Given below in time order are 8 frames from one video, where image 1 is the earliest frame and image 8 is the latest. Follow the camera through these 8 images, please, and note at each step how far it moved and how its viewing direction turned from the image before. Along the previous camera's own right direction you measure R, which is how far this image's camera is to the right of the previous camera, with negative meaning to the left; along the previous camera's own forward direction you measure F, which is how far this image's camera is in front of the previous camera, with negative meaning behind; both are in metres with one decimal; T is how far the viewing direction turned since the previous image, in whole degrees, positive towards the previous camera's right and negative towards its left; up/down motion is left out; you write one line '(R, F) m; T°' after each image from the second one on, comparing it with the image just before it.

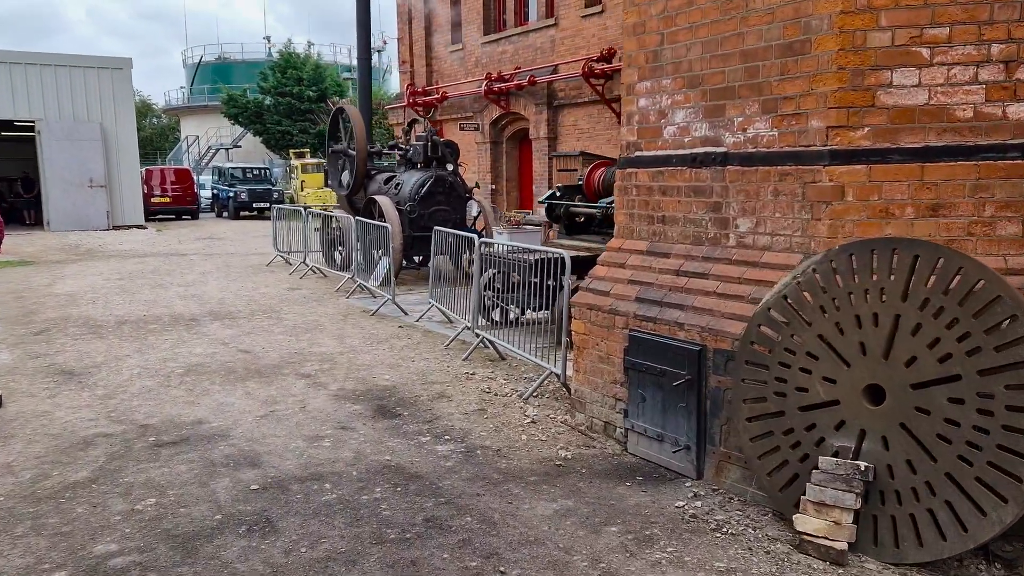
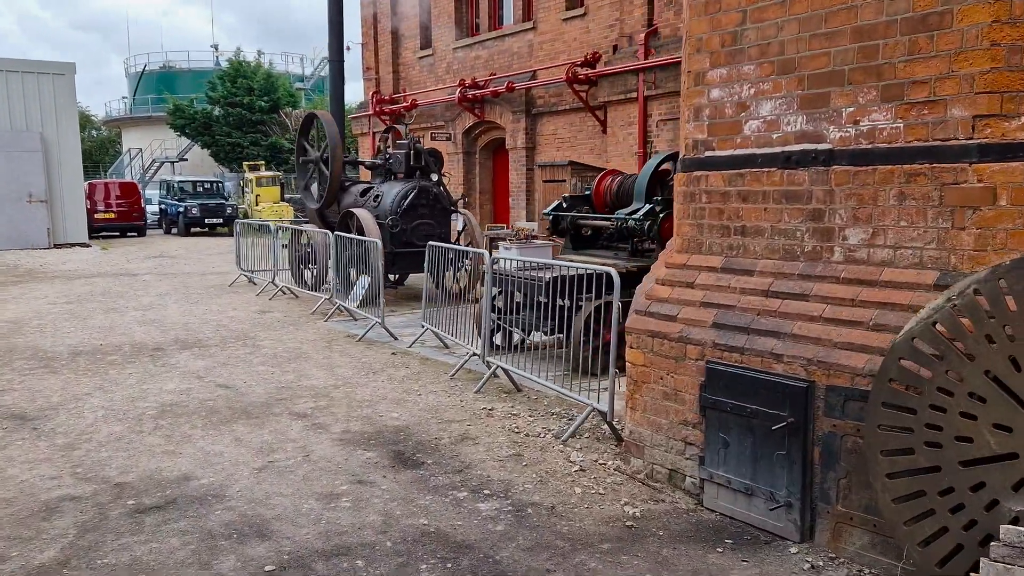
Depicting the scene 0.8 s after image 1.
(-0.5, +0.7) m; +3°
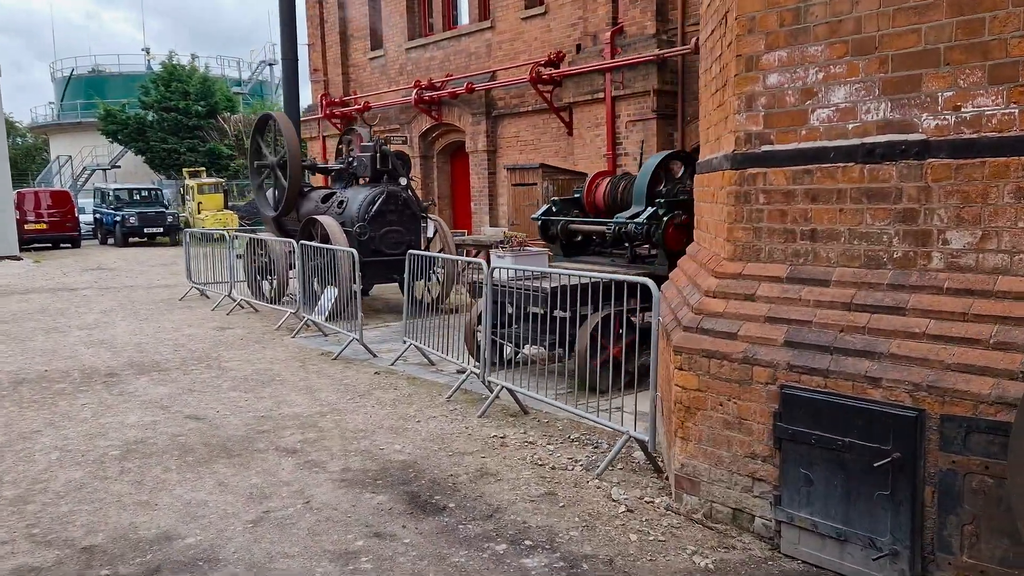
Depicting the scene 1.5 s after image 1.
(-0.4, +0.6) m; +4°
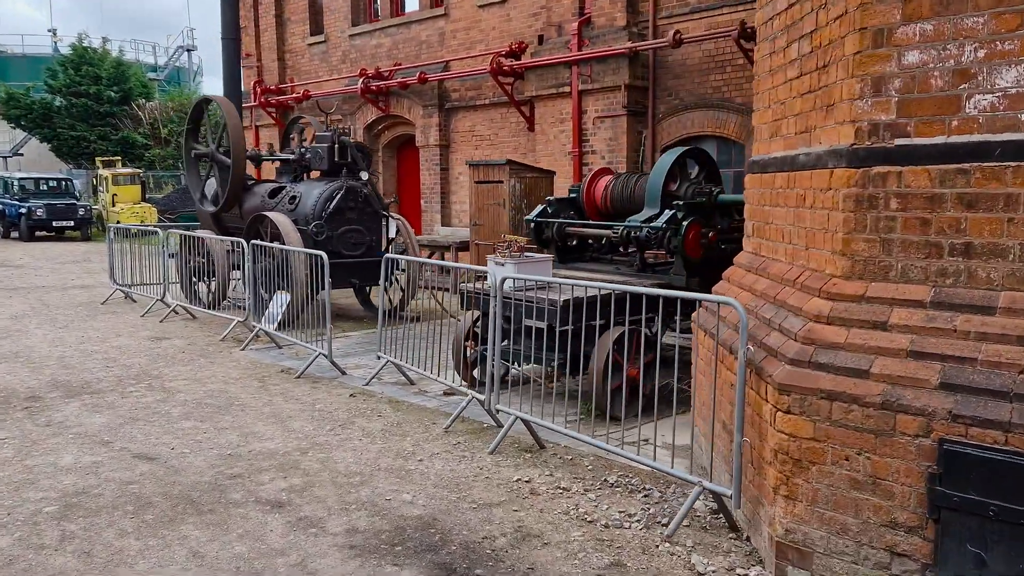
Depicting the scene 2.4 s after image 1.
(-0.5, +0.8) m; +5°
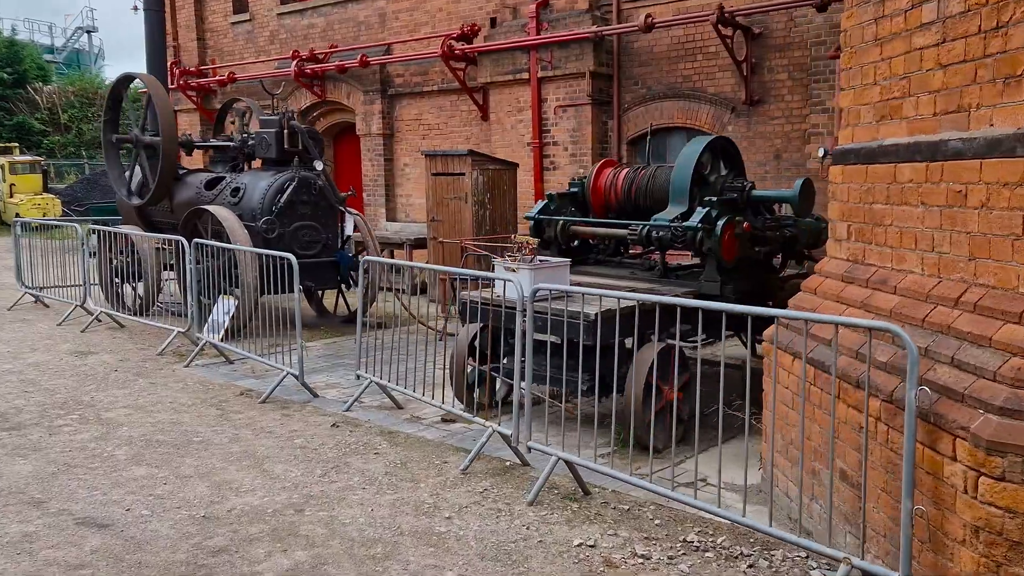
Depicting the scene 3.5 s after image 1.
(-0.6, +0.9) m; +6°
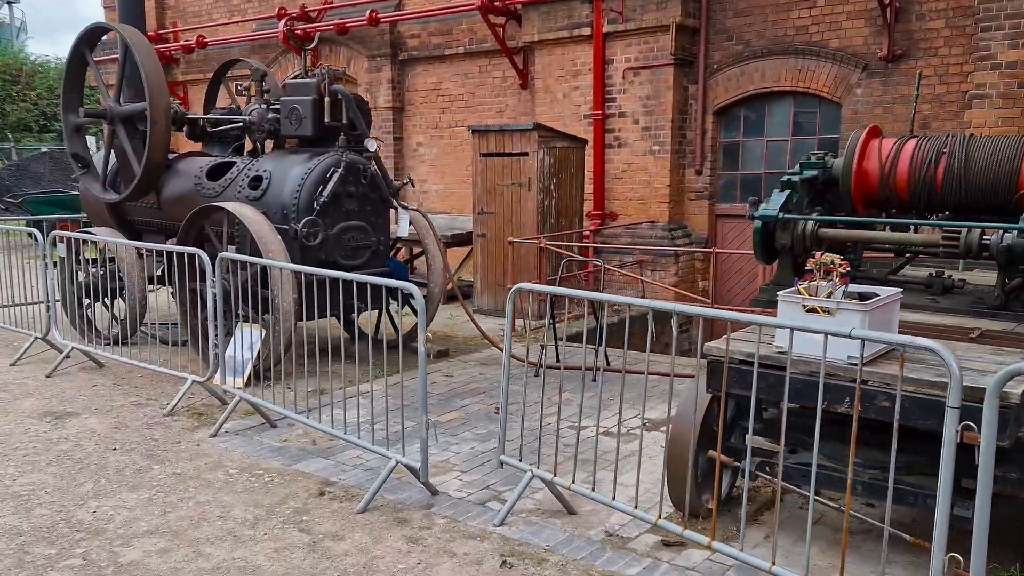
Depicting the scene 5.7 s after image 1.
(-1.2, +2.0) m; +4°
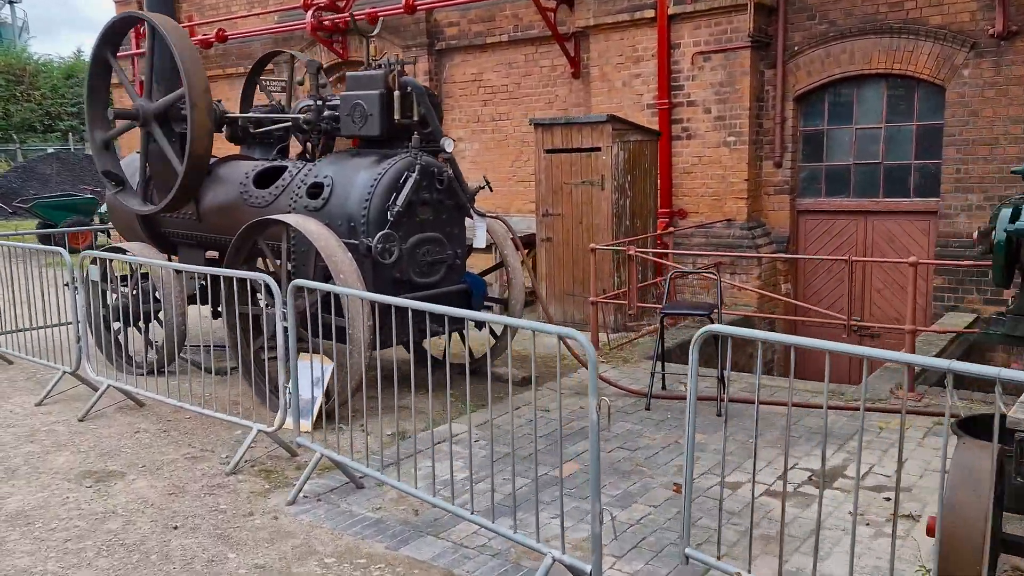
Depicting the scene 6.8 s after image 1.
(-0.6, +0.9) m; -1°
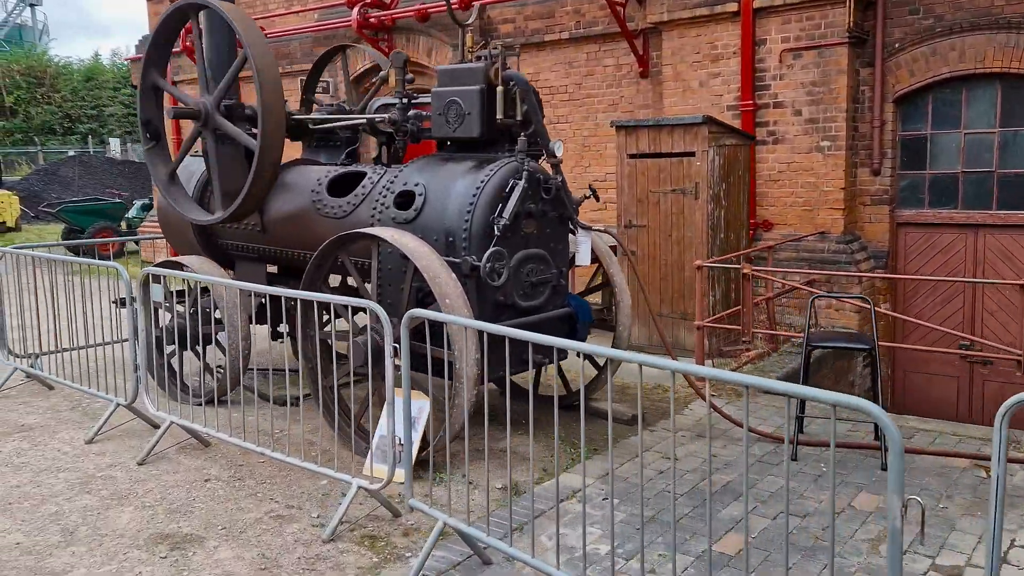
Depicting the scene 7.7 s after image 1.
(-0.6, +0.7) m; -1°
